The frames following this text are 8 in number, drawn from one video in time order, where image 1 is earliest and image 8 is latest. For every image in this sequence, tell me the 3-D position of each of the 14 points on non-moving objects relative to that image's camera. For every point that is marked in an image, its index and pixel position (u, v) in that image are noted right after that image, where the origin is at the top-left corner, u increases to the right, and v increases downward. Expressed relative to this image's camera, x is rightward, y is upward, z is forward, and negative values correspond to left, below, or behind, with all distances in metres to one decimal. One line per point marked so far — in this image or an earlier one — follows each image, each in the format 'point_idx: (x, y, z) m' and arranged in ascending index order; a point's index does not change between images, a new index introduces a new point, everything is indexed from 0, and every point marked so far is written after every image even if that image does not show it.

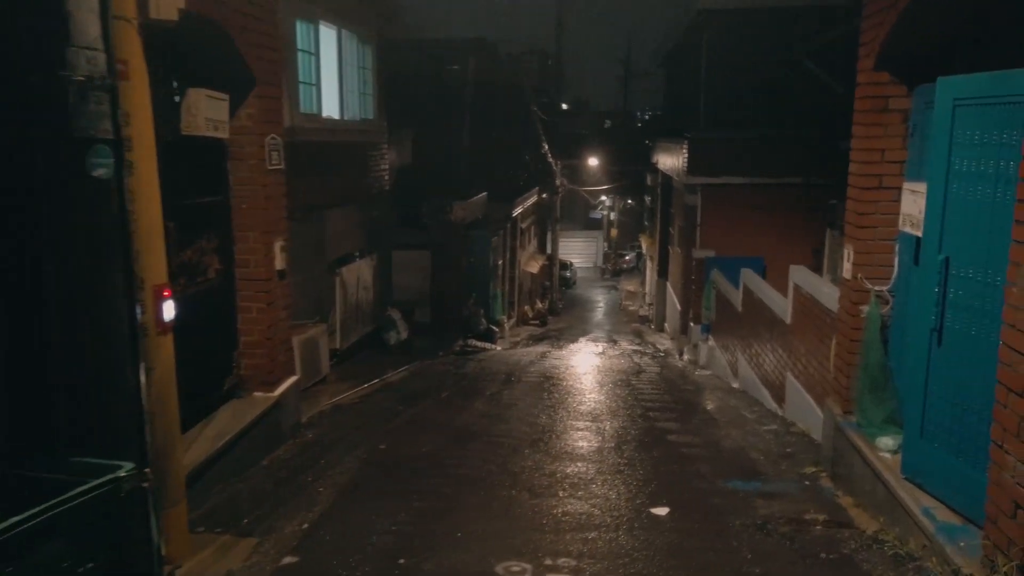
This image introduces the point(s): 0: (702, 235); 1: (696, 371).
0: (+4.3, +1.2, +16.7) m
1: (+3.5, -1.6, +14.3) m
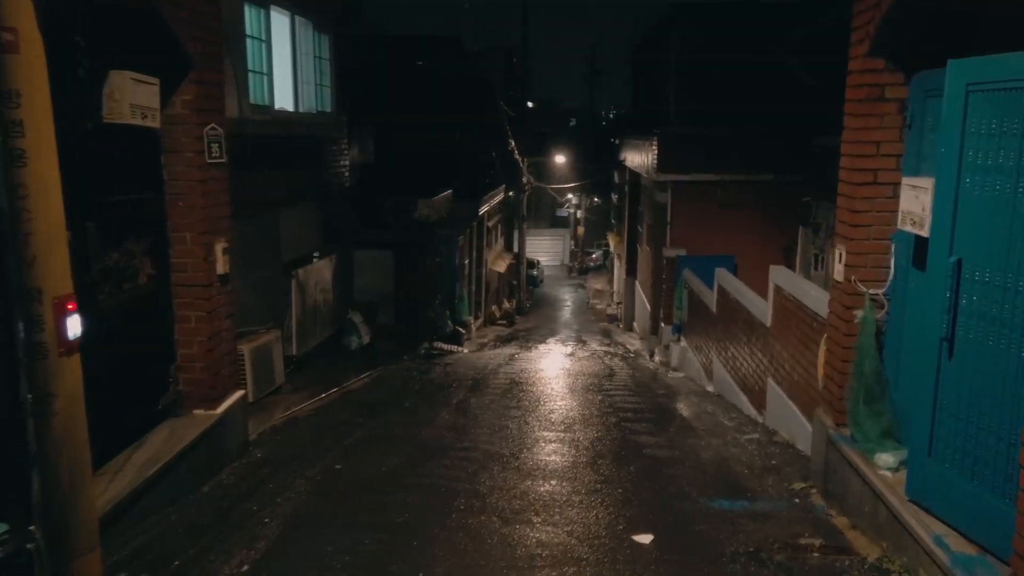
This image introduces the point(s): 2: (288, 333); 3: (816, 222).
0: (+3.5, +1.2, +16.4) m
1: (+2.9, -1.6, +13.9) m
2: (-3.3, -0.7, +11.0) m
3: (+5.5, +1.2, +13.6) m
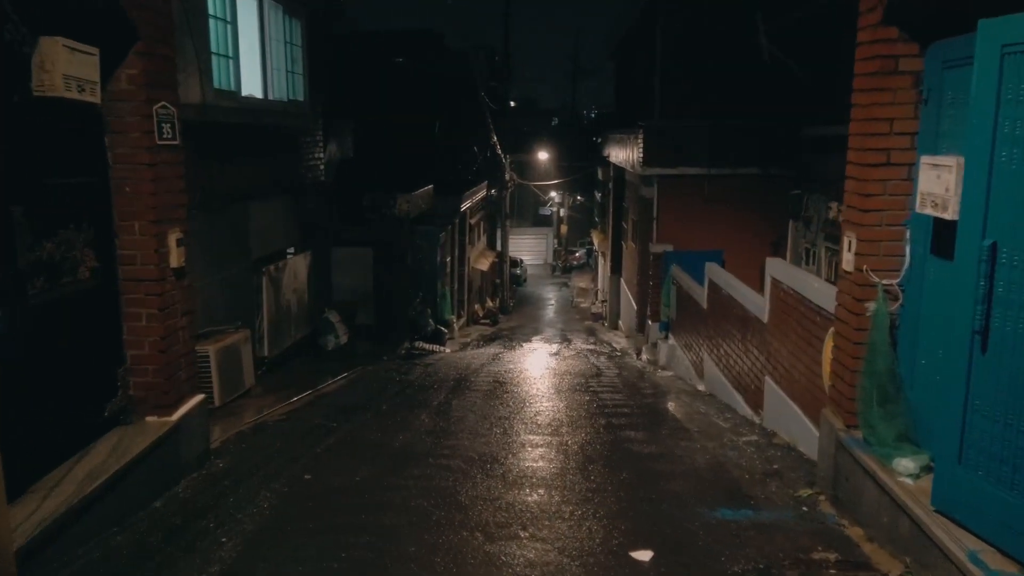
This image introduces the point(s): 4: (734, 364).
0: (+3.1, +1.3, +15.9) m
1: (+2.6, -1.5, +13.5) m
2: (-3.6, -0.7, +10.5) m
3: (+5.2, +1.3, +13.2) m
4: (+2.8, -1.0, +9.4) m
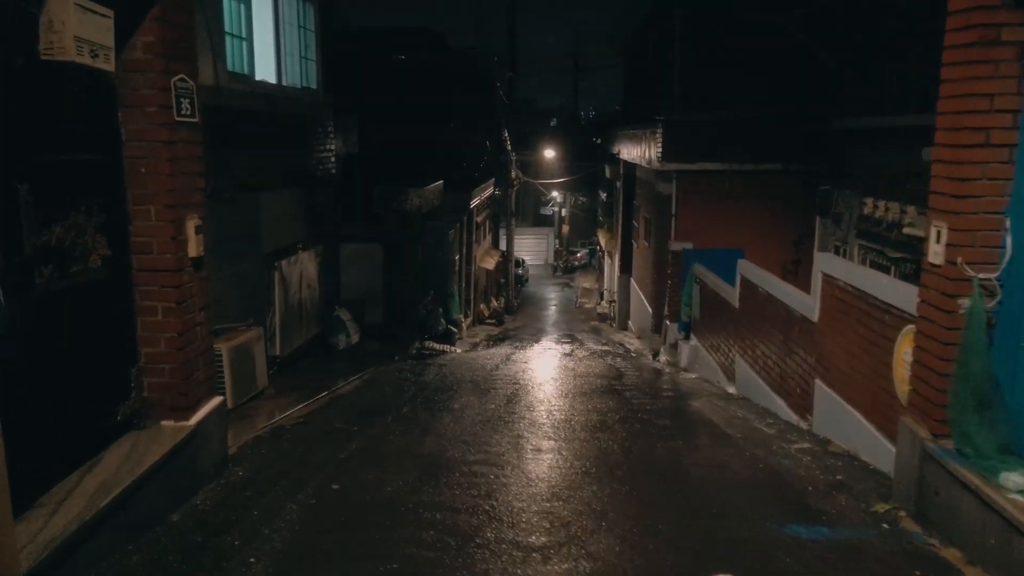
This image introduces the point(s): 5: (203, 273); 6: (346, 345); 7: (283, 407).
0: (+3.4, +1.3, +15.5) m
1: (+2.9, -1.5, +13.0) m
2: (-3.2, -0.6, +10.0) m
3: (+5.5, +1.3, +12.7) m
4: (+3.1, -0.9, +8.9) m
5: (-2.2, +0.1, +5.3) m
6: (-2.8, -1.0, +12.8) m
7: (-2.6, -1.3, +8.4) m
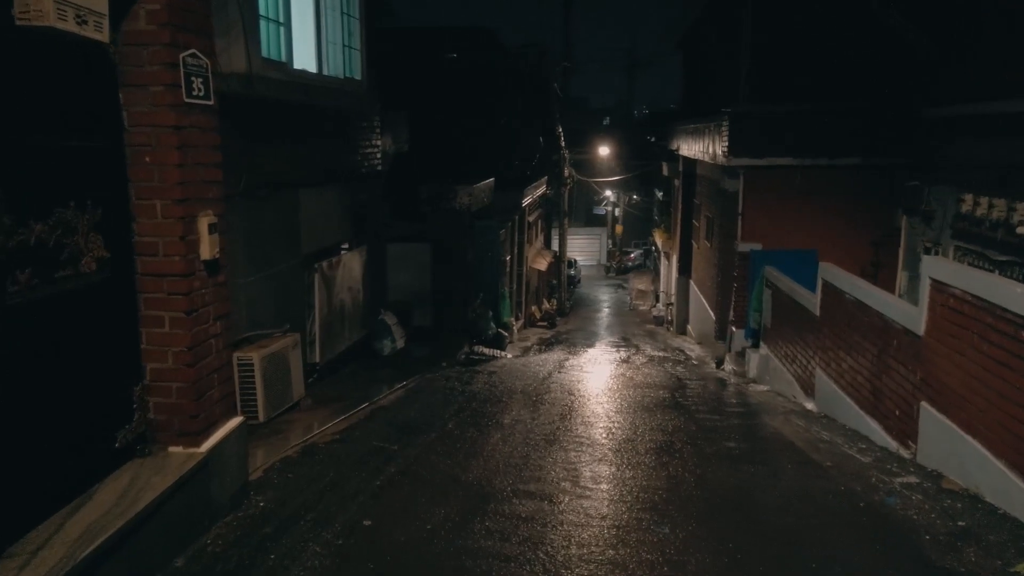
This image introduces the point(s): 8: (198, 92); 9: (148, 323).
0: (+4.5, +1.2, +14.4) m
1: (+3.8, -1.6, +12.0) m
2: (-2.6, -0.6, +9.4) m
3: (+6.4, +1.2, +11.5) m
4: (+3.7, -1.0, +7.9) m
5: (-1.8, +0.1, +4.6) m
6: (-2.0, -1.0, +12.2) m
7: (-2.0, -1.4, +7.8) m
8: (-1.8, +1.1, +4.3) m
9: (-2.1, -0.2, +4.3) m
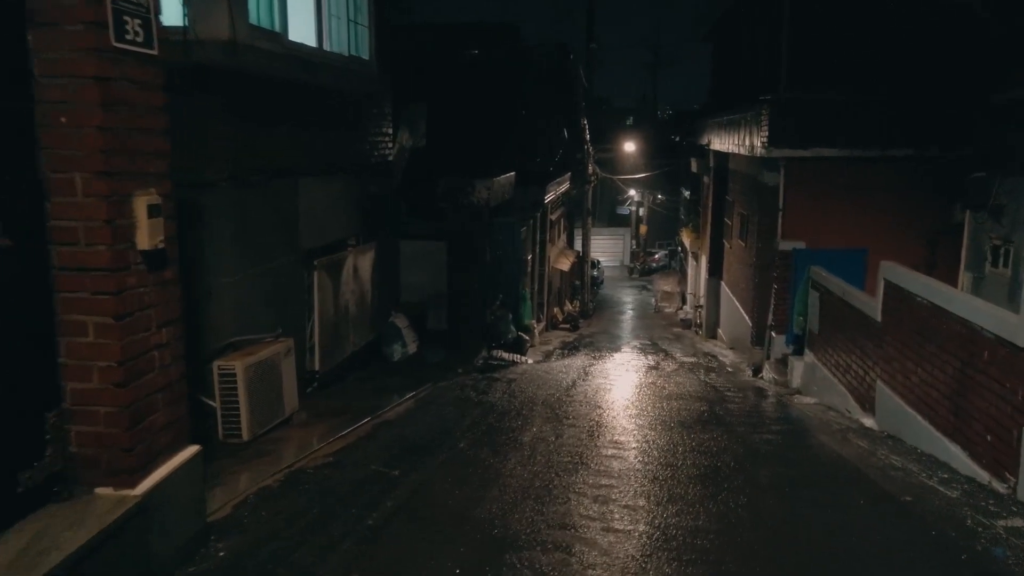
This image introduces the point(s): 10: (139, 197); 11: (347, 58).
0: (+4.9, +1.2, +13.3) m
1: (+4.1, -1.6, +10.9) m
2: (-2.3, -0.6, +8.5) m
3: (+6.7, +1.2, +10.4) m
4: (+3.9, -1.0, +6.8) m
5: (-1.7, +0.1, +3.7) m
6: (-1.6, -1.0, +11.2) m
7: (-1.8, -1.4, +6.9) m
8: (-1.7, +1.1, +3.4) m
9: (-2.0, -0.2, +3.3) m
10: (-1.7, +0.4, +3.4) m
11: (-2.0, +2.7, +8.9) m
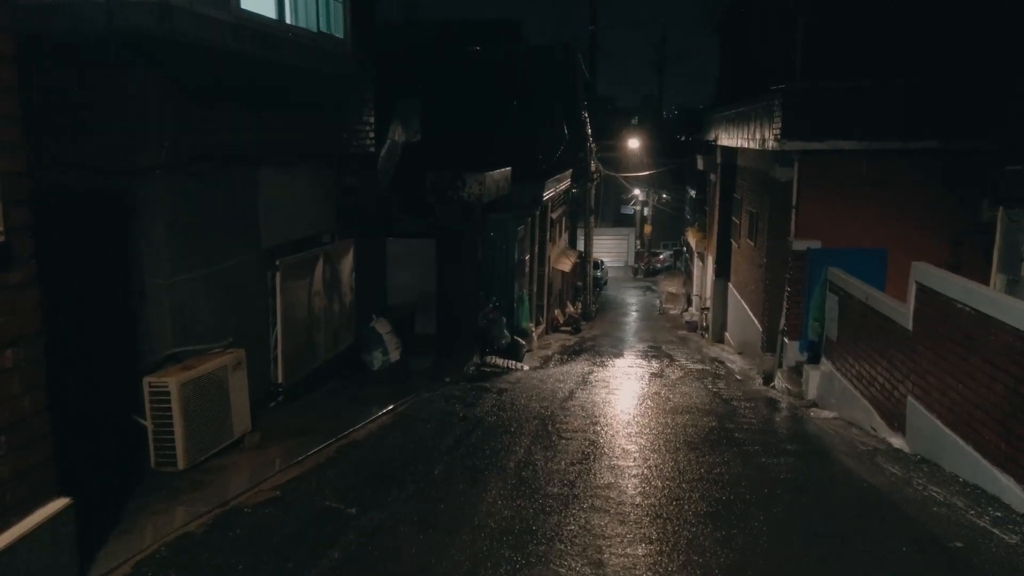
0: (+4.8, +1.1, +12.4) m
1: (+4.0, -1.7, +10.0) m
2: (-2.5, -0.7, +7.6) m
3: (+6.6, +1.1, +9.4) m
4: (+3.7, -1.1, +5.9) m
5: (-1.9, 0.0, +2.8) m
6: (-1.8, -1.1, +10.4) m
7: (-2.0, -1.4, +6.0) m
8: (-1.9, +1.1, +2.5) m
9: (-2.2, -0.2, +2.5) m
10: (-1.9, +0.4, +2.5) m
11: (-2.1, +2.7, +8.0) m
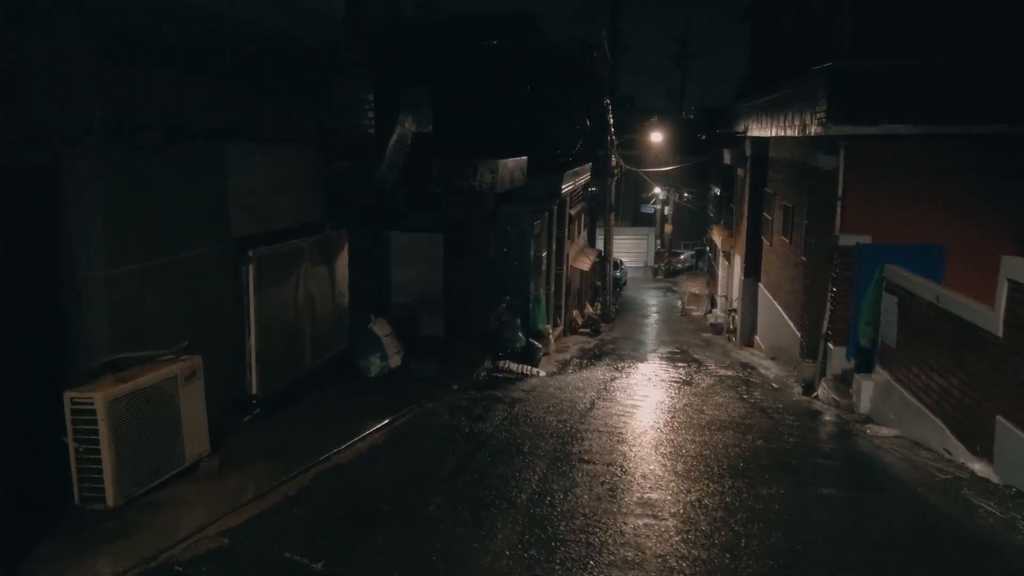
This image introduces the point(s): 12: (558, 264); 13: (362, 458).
0: (+5.0, +1.1, +11.2) m
1: (+4.1, -1.6, +8.8) m
2: (-2.3, -0.6, +6.5) m
3: (+6.8, +1.1, +8.2) m
4: (+3.8, -1.1, +4.7) m
5: (-1.9, +0.1, +1.7) m
6: (-1.6, -1.0, +9.3) m
7: (-1.9, -1.4, +5.0) m
8: (-1.9, +1.2, +1.4) m
9: (-2.2, -0.2, +1.4) m
10: (-1.9, +0.4, +1.5) m
11: (-2.0, +2.7, +6.9) m
12: (+1.2, +0.6, +18.7) m
13: (-1.2, -1.4, +6.0) m
